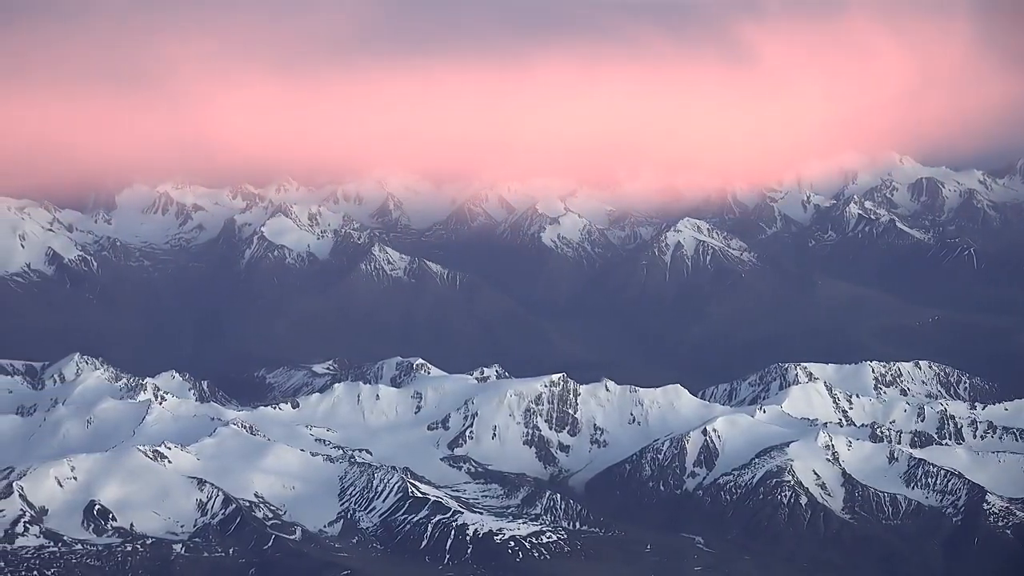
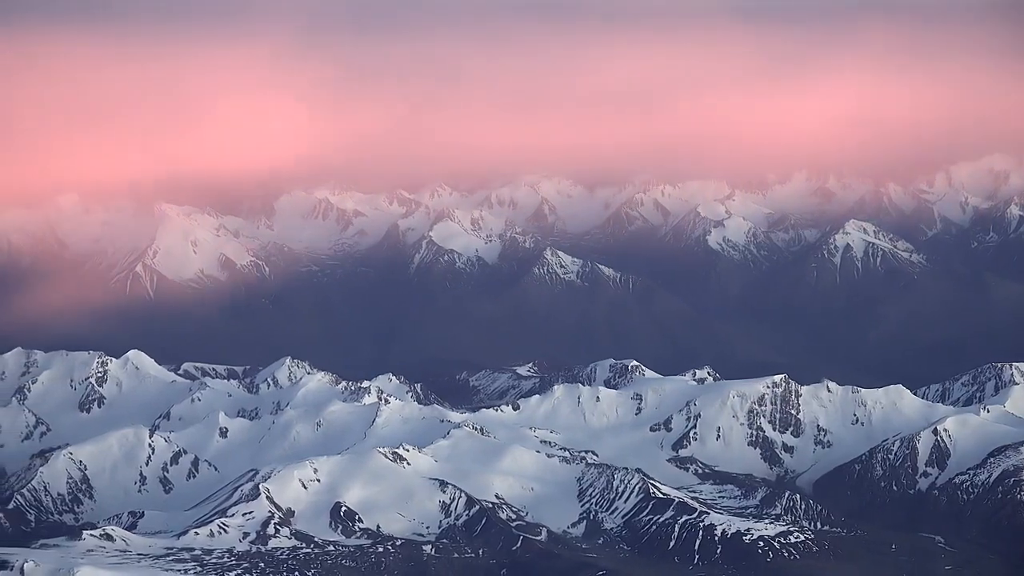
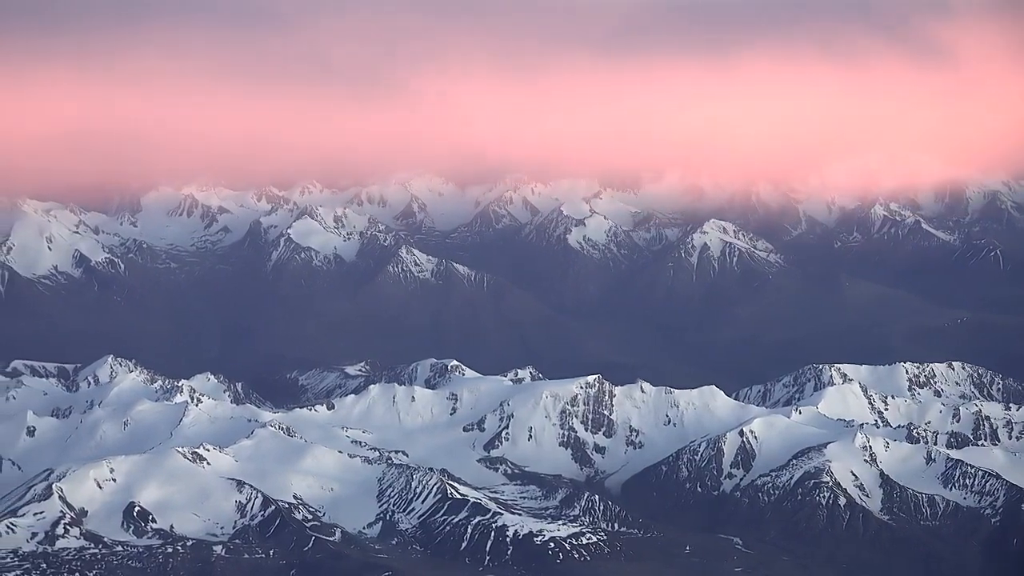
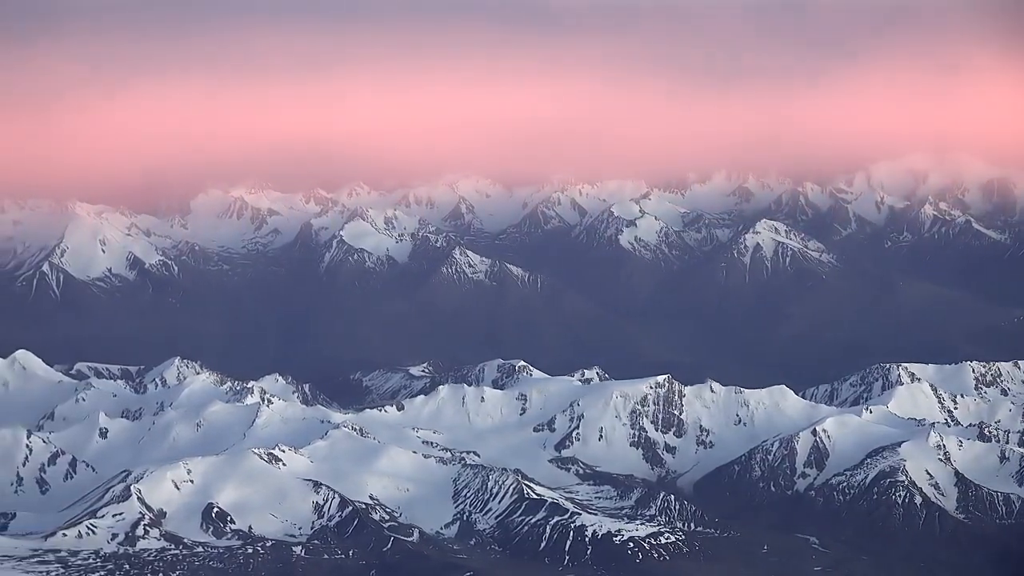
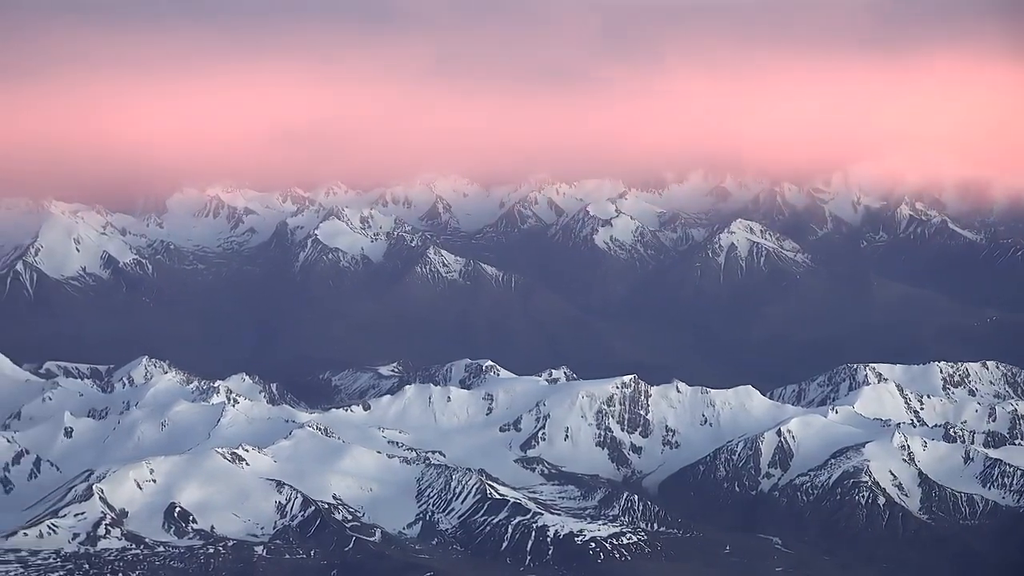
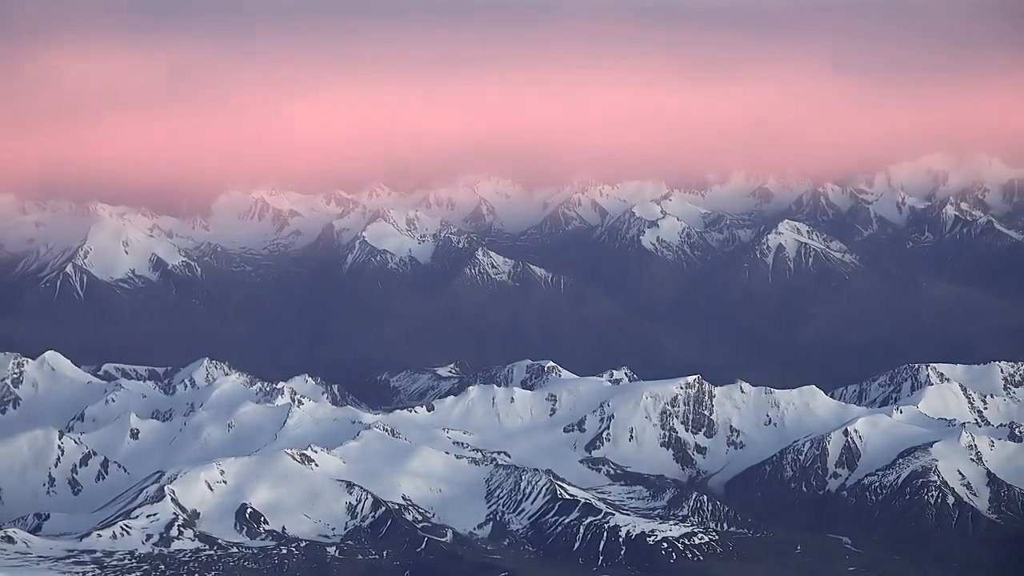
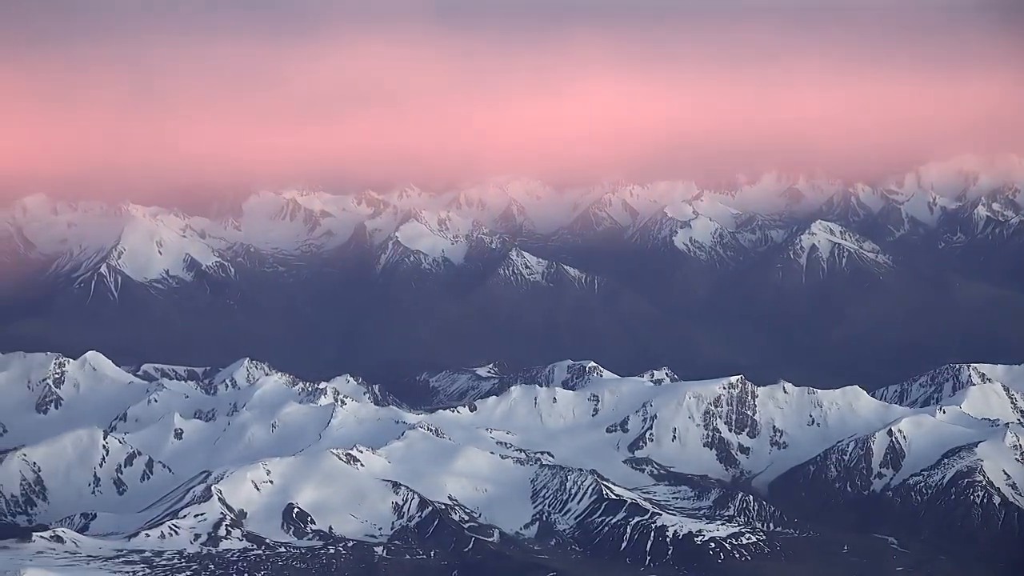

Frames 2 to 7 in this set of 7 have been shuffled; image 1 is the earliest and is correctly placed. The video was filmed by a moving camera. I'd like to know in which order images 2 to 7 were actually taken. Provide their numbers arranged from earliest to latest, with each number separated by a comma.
3, 5, 4, 6, 7, 2
